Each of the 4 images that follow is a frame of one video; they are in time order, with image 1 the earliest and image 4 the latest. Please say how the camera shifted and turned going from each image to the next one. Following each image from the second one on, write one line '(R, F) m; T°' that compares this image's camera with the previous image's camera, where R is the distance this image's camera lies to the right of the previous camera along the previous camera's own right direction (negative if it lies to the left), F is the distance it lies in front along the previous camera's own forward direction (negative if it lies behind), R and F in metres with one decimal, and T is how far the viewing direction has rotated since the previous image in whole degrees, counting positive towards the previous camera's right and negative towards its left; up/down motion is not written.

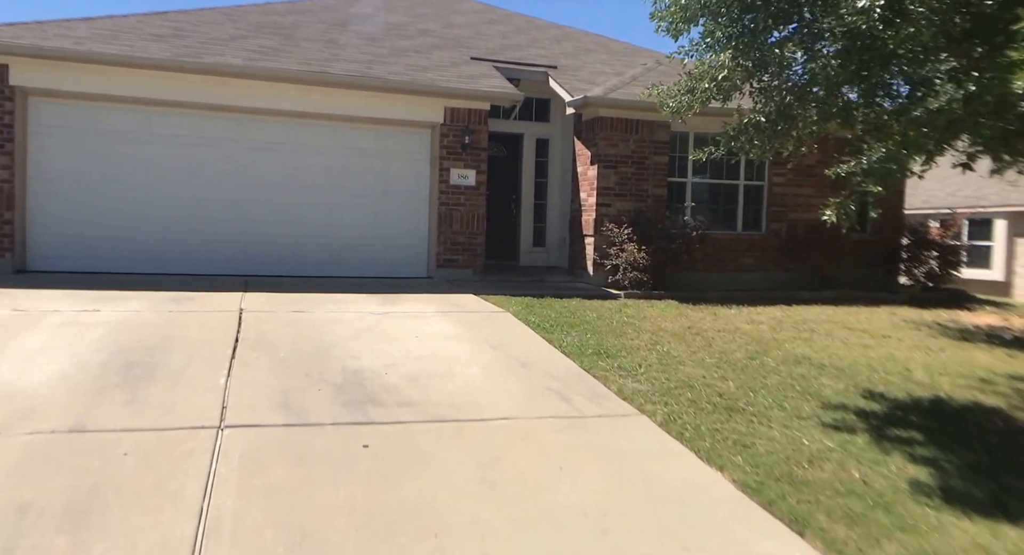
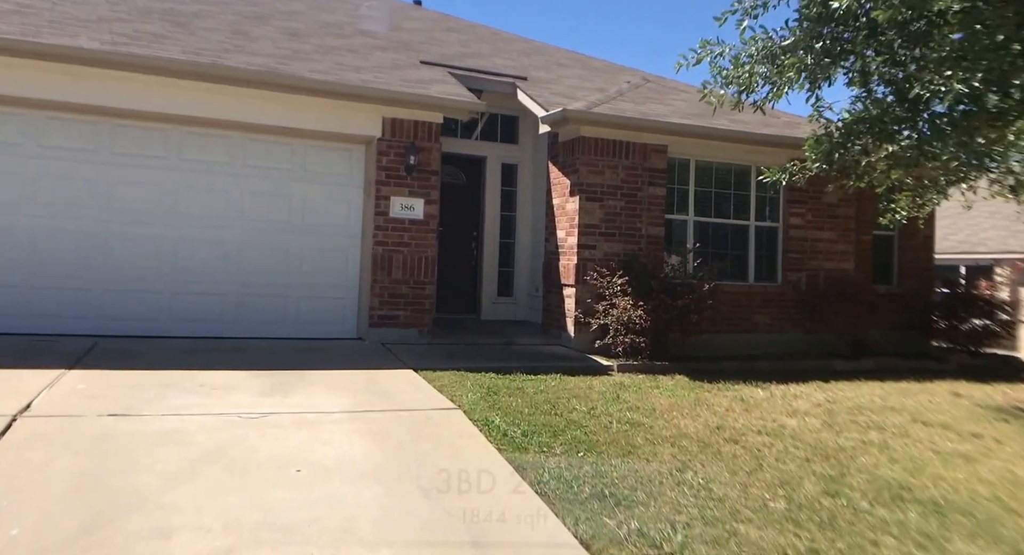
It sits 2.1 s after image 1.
(+0.1, +2.5) m; +3°
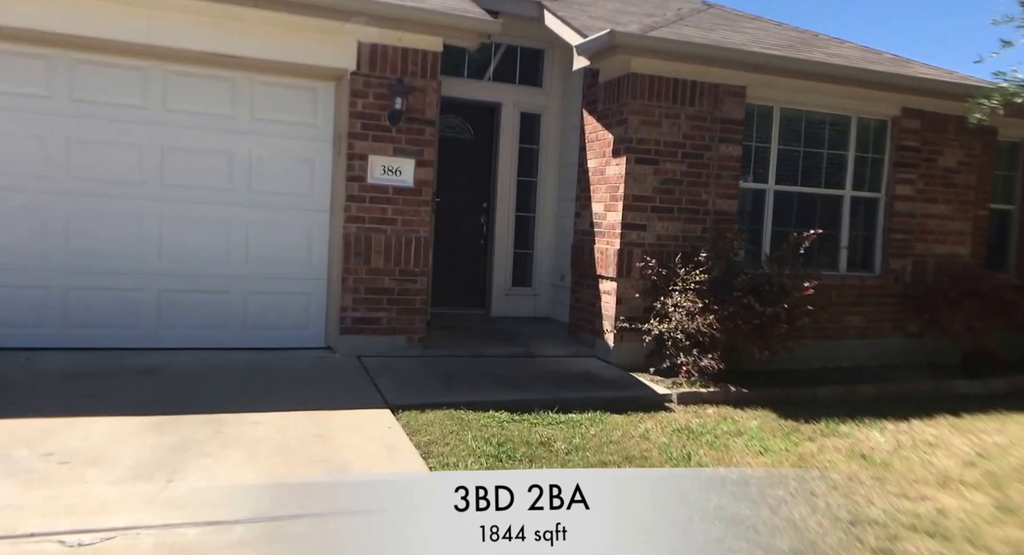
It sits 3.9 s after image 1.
(-0.1, +2.2) m; -1°
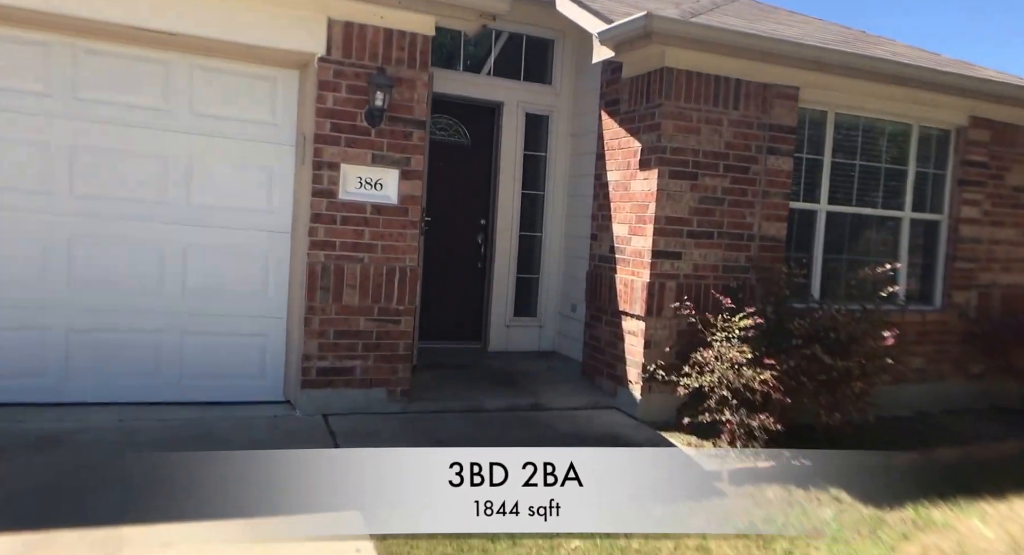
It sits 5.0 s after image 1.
(-0.2, +1.2) m; +1°
